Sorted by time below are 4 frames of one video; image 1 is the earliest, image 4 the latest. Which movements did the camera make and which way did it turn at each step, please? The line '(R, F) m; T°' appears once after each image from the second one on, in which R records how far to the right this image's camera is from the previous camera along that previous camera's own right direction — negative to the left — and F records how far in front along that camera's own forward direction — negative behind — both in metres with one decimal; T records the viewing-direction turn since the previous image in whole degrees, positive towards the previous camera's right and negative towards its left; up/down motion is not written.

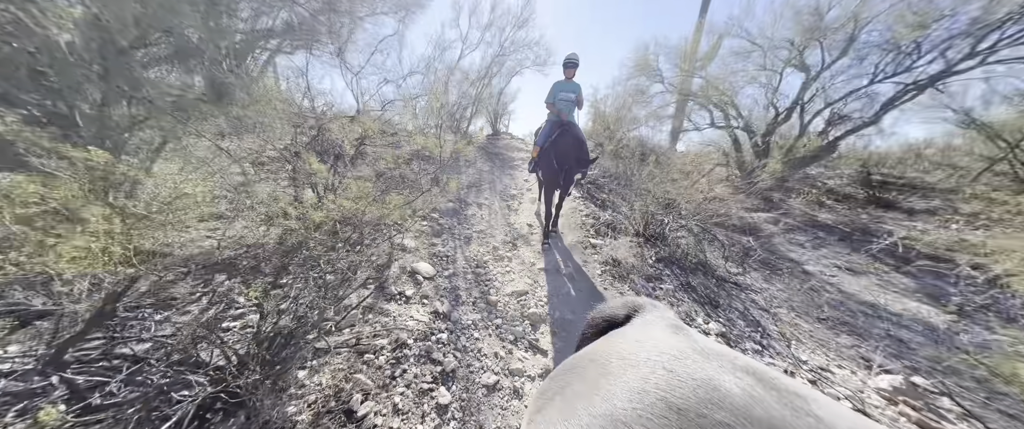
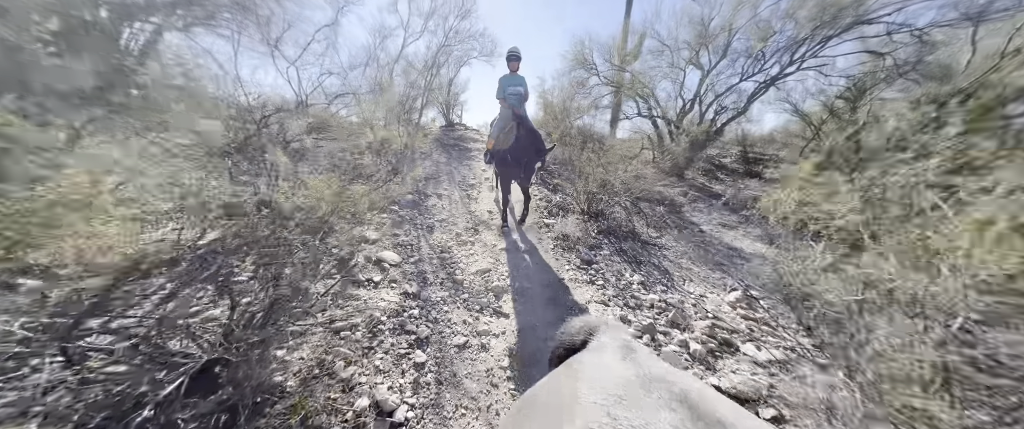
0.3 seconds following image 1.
(+0.1, -0.5) m; +9°
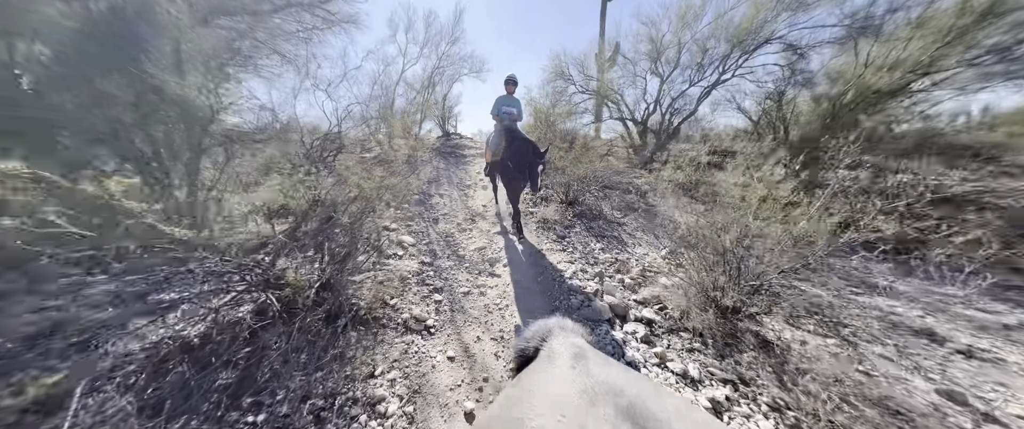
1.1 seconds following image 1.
(+0.2, -1.3) m; 0°
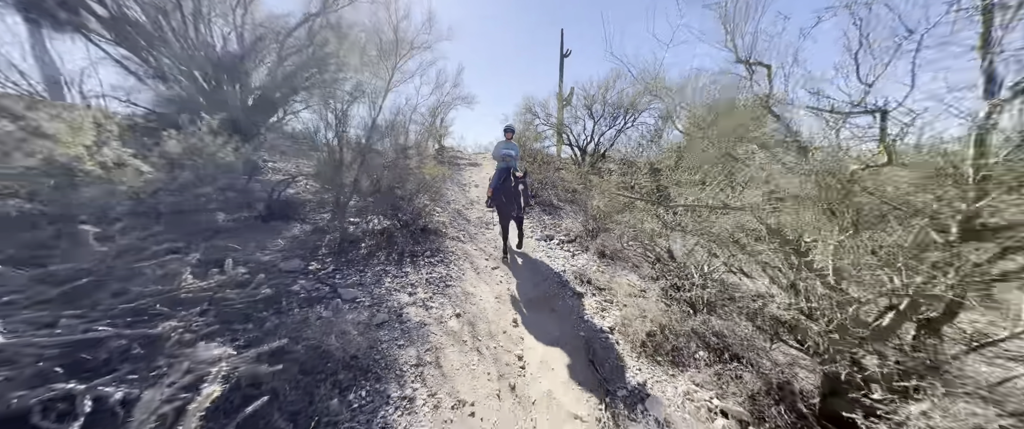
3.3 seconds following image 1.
(-0.5, -3.9) m; +6°
